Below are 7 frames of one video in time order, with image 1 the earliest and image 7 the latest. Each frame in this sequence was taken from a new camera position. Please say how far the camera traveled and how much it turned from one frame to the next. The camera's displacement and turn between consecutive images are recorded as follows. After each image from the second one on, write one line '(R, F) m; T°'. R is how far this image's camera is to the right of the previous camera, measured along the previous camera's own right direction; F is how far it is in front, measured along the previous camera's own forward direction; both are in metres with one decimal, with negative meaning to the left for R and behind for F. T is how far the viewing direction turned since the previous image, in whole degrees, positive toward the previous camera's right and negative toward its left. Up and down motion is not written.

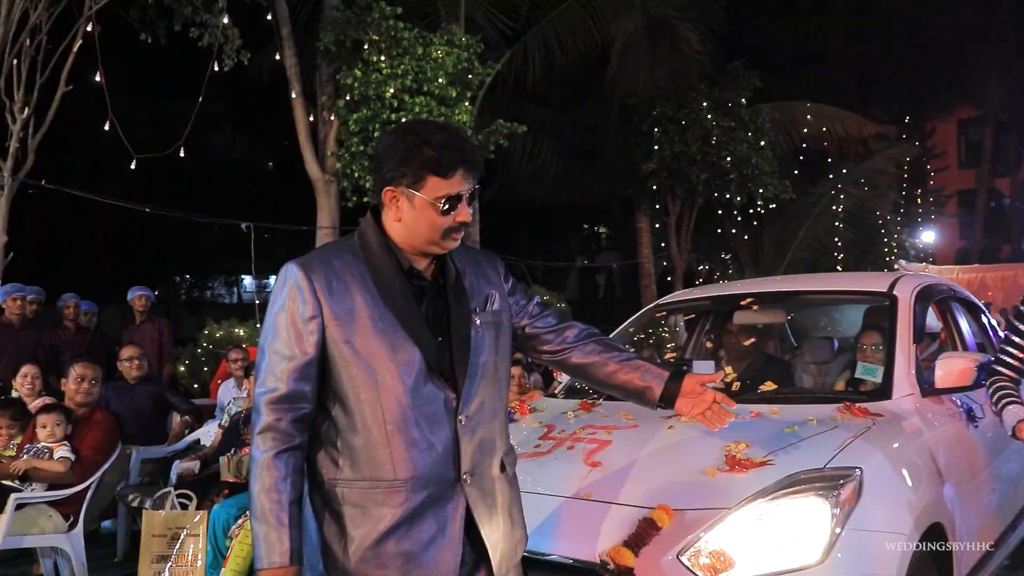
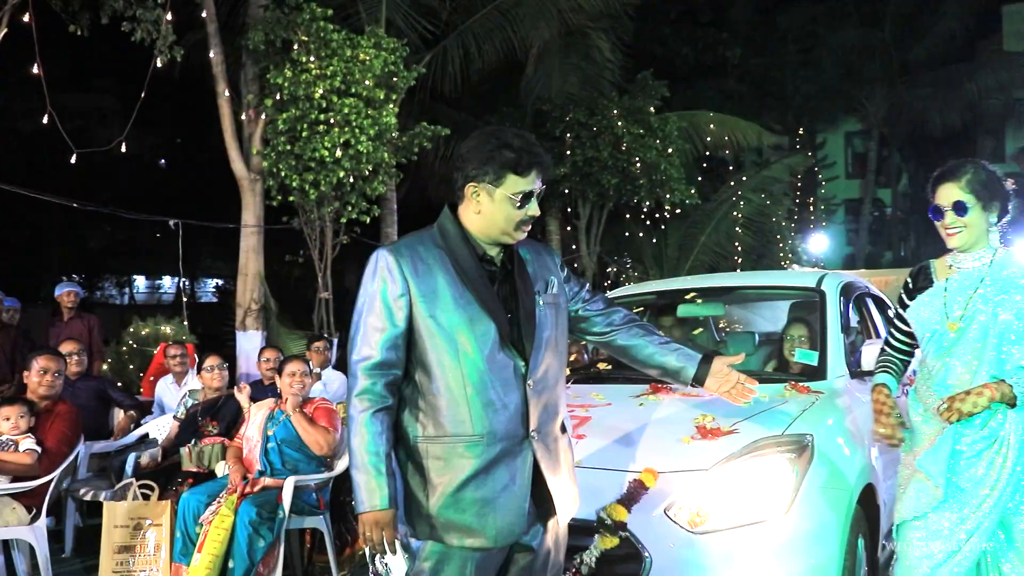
(-0.3, -0.3) m; +6°
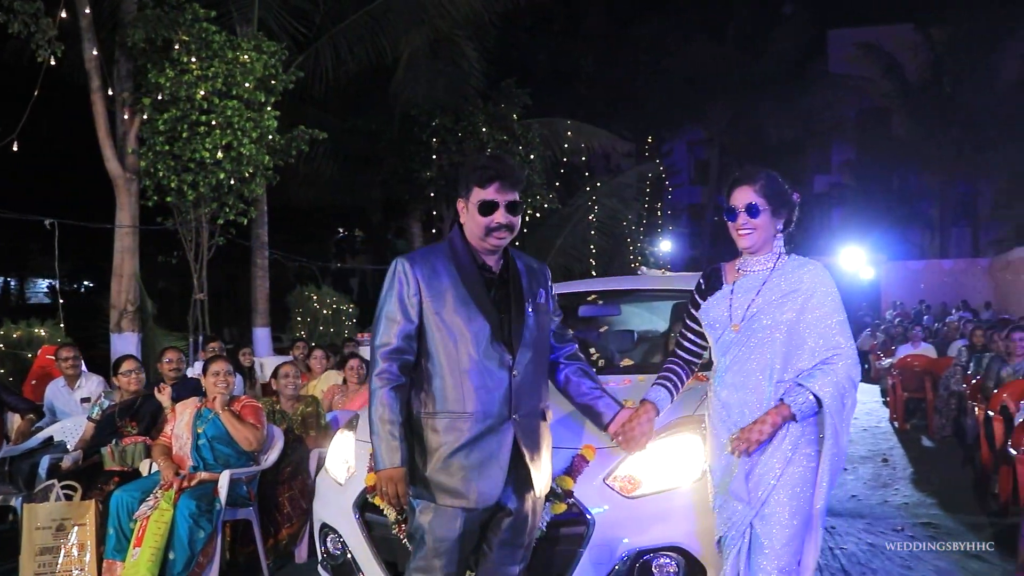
(-0.4, -0.4) m; +9°
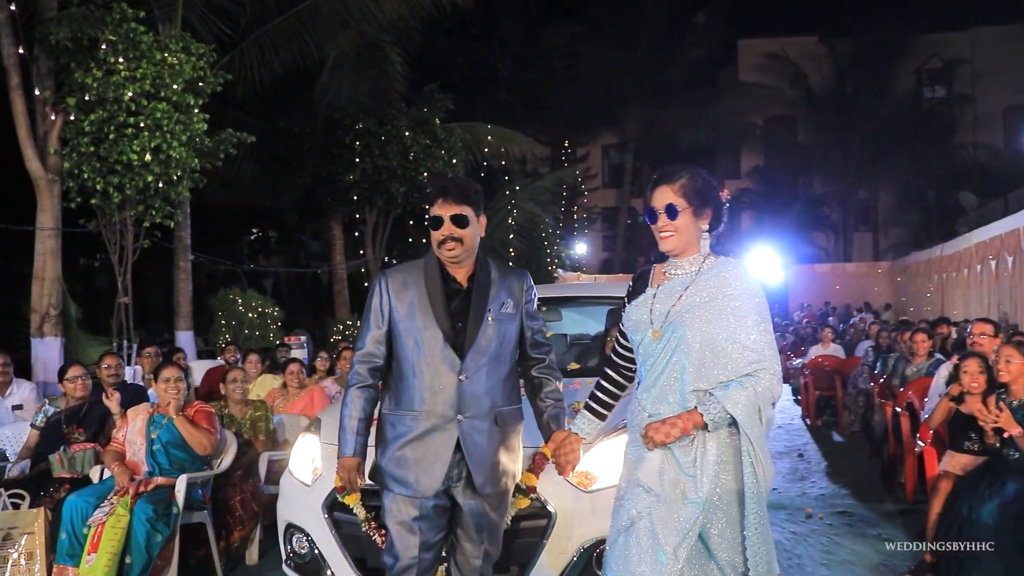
(-0.2, -0.2) m; +5°
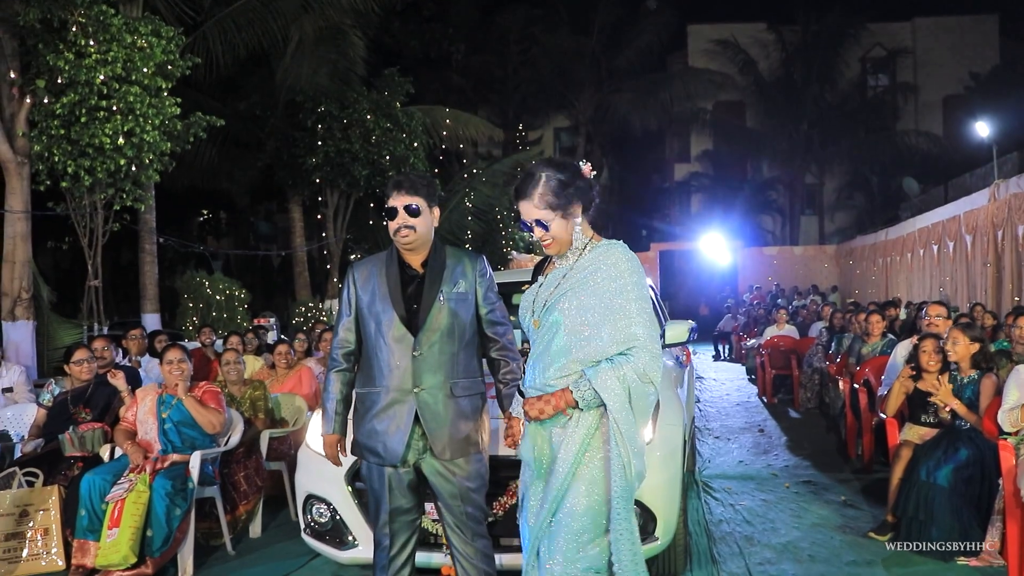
(-0.3, -0.3) m; +3°
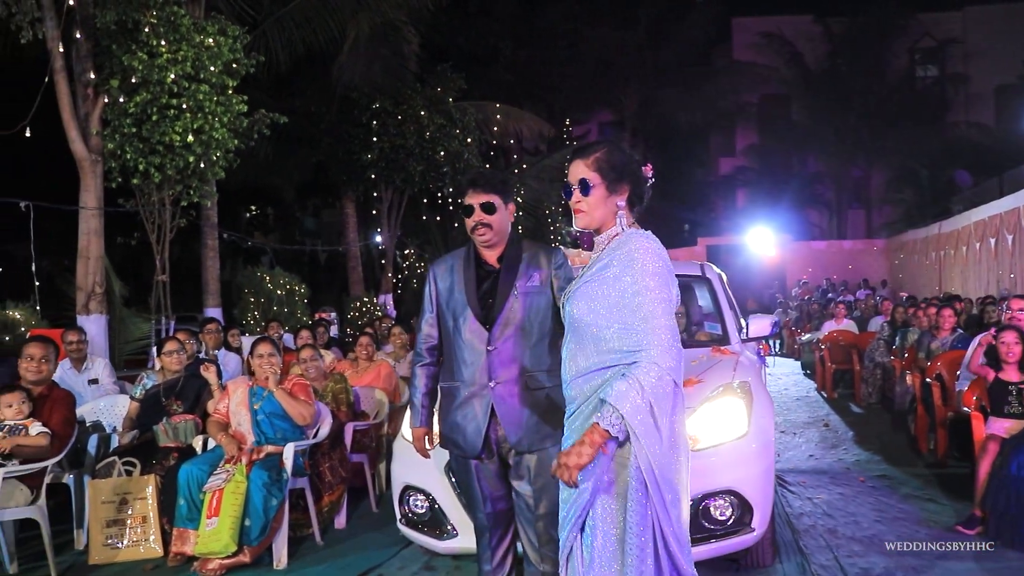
(-0.3, -0.1) m; -2°
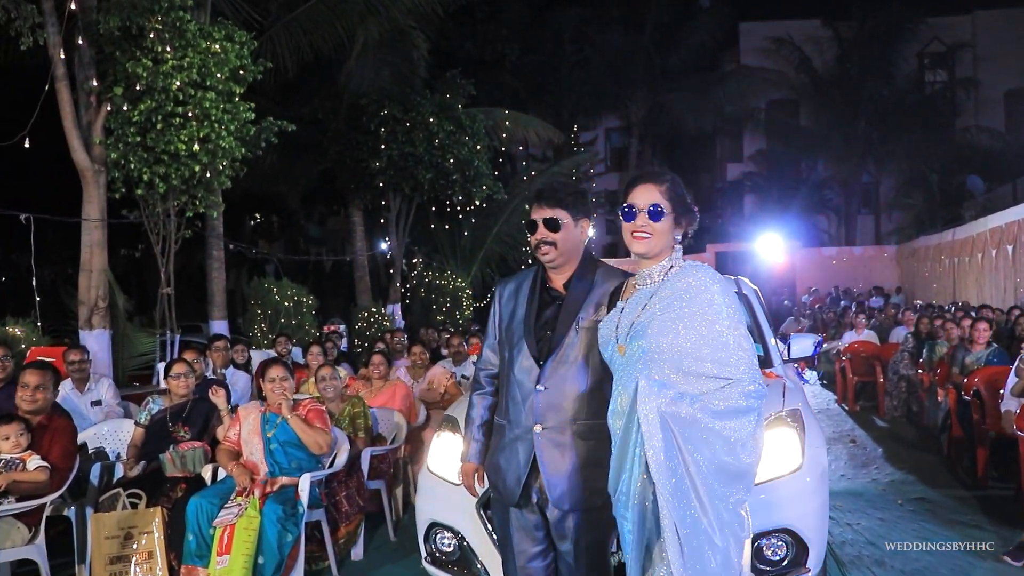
(-0.1, +0.3) m; 0°
